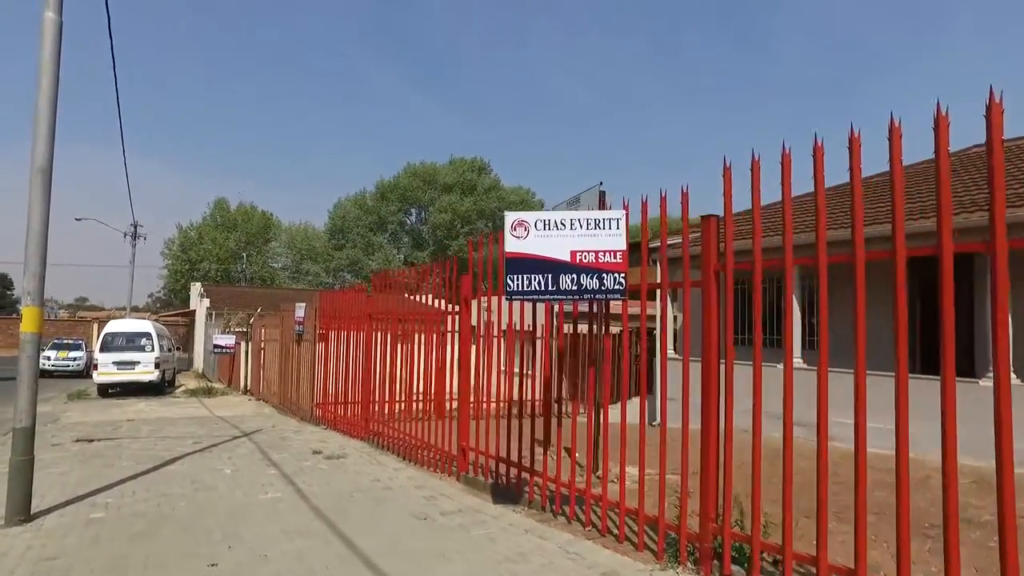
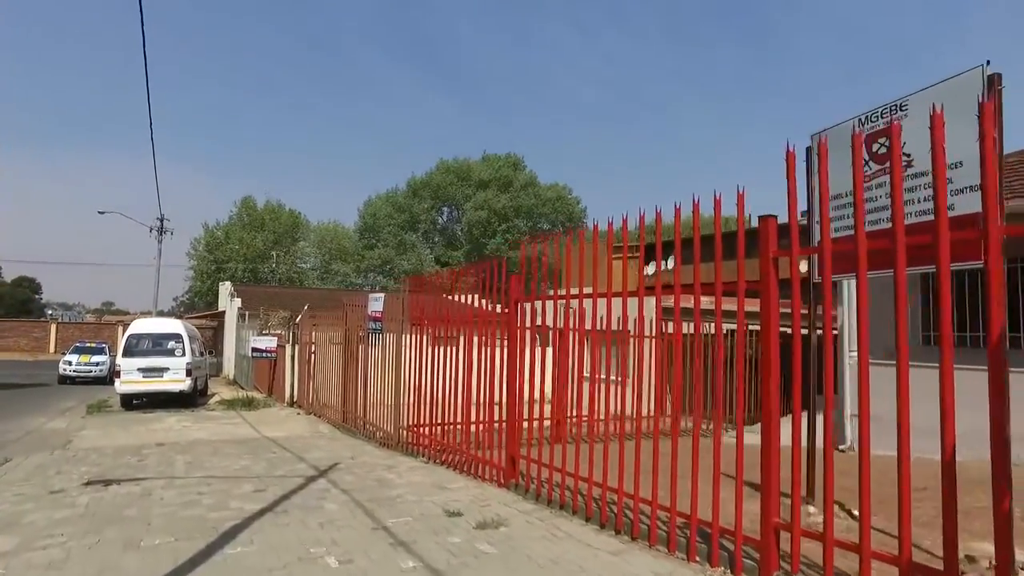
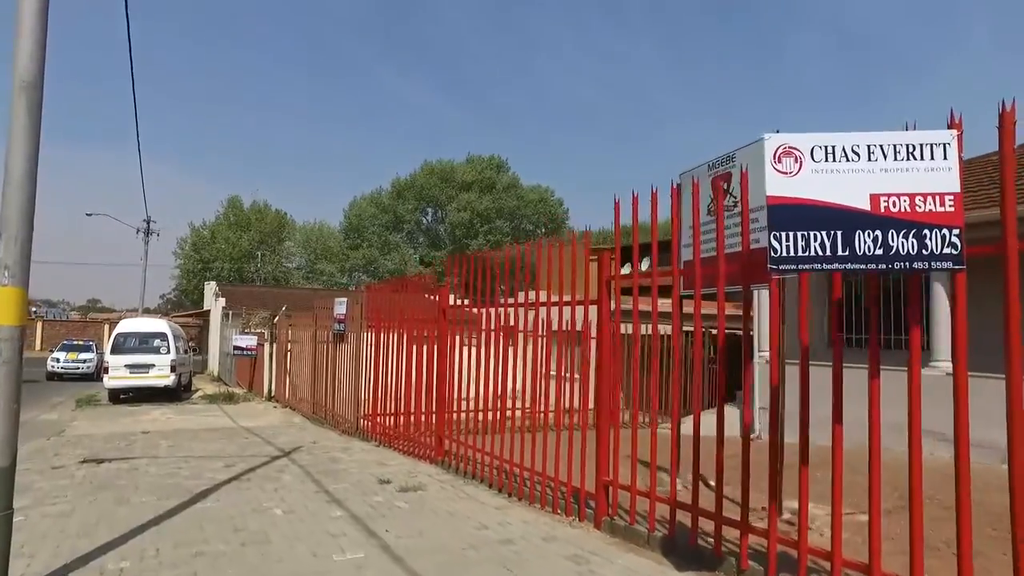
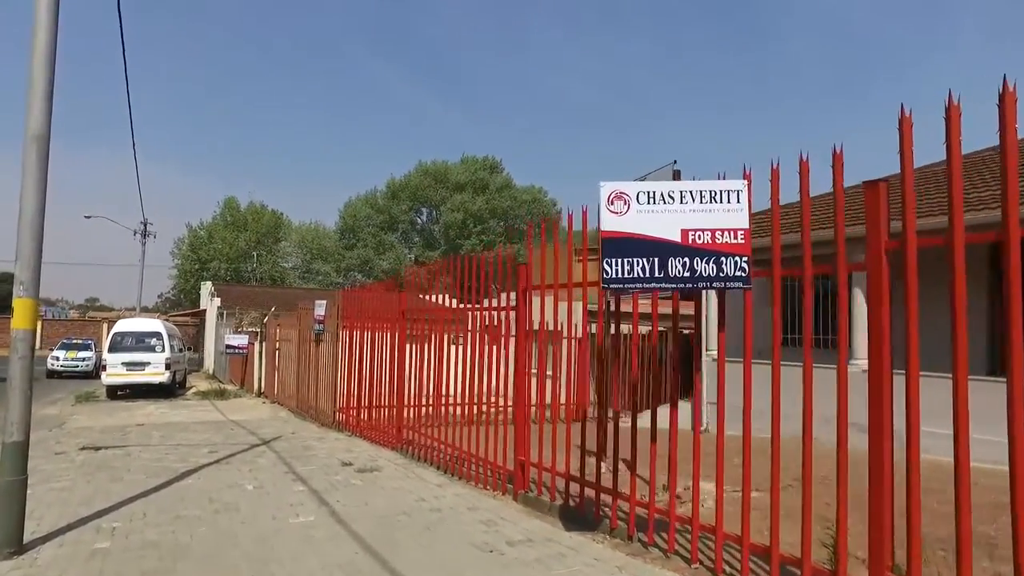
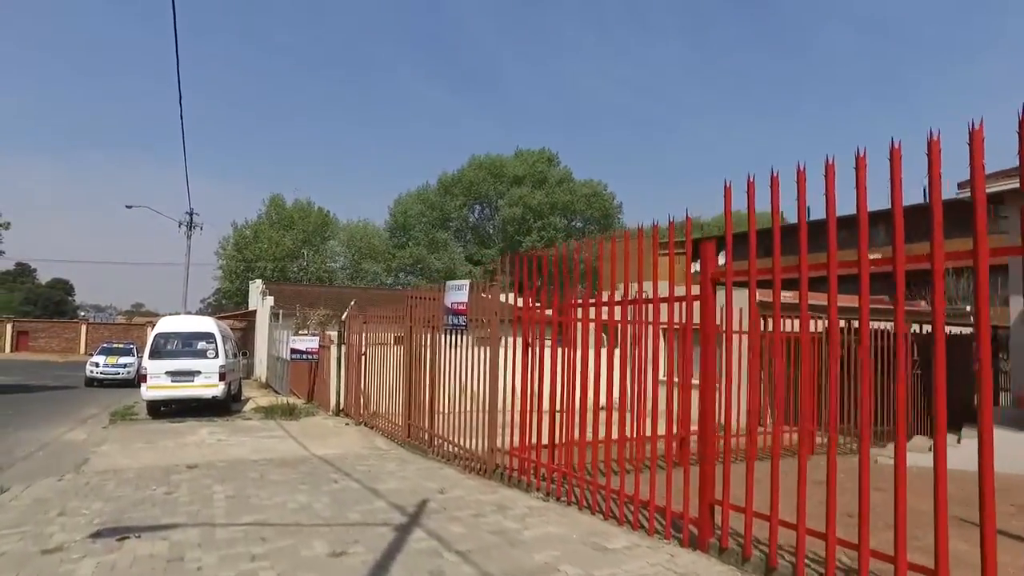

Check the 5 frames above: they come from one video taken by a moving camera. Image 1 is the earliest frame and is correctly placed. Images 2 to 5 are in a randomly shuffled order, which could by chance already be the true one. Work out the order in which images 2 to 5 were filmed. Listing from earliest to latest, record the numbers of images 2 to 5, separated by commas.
4, 3, 2, 5
